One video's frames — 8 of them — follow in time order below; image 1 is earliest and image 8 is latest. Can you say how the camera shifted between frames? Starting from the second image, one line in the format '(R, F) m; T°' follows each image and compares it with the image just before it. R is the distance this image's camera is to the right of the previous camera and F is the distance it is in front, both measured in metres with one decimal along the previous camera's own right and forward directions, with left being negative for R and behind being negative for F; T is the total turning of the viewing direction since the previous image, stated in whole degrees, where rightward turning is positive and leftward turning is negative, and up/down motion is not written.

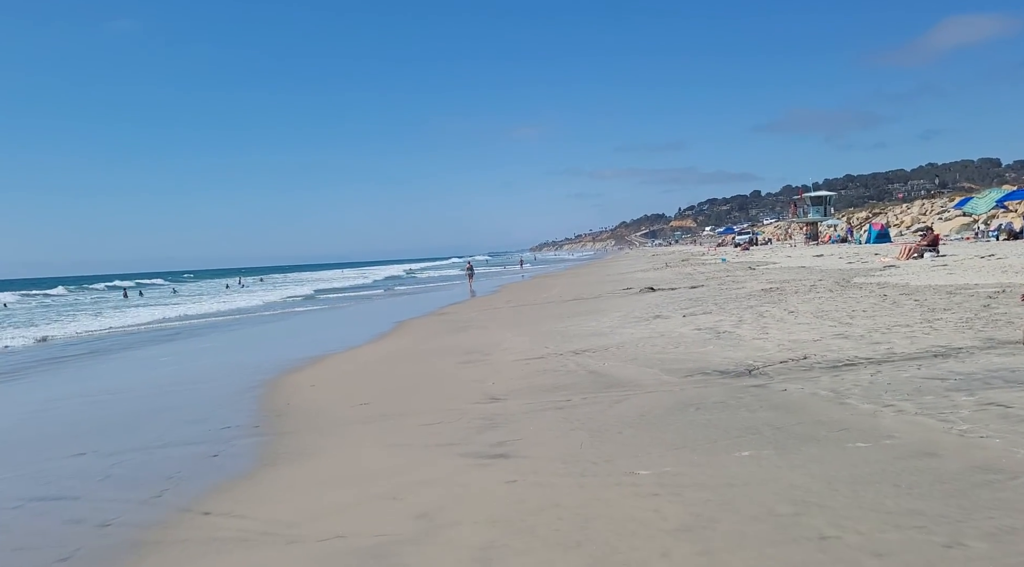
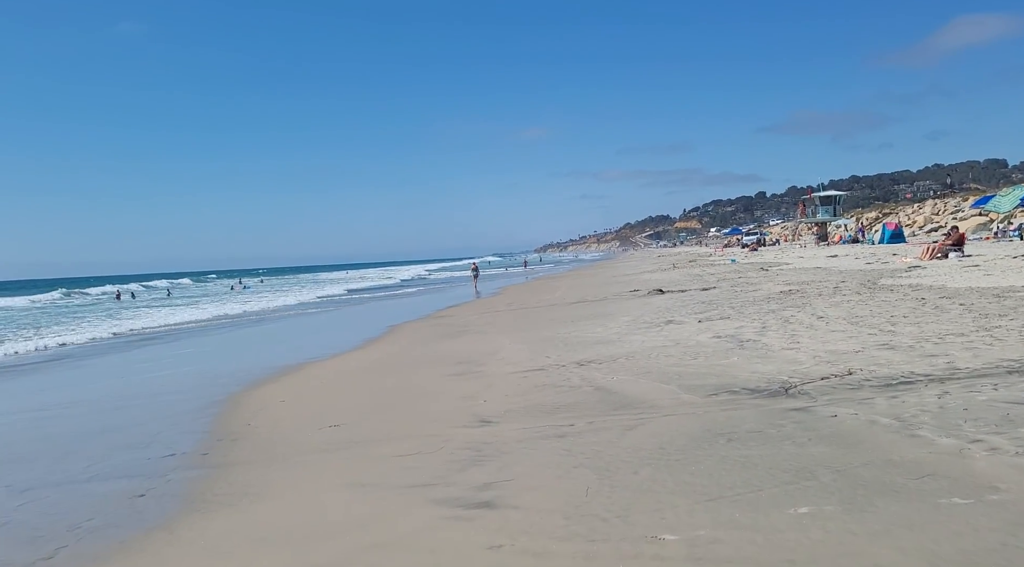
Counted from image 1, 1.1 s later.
(+0.1, +1.1) m; 0°
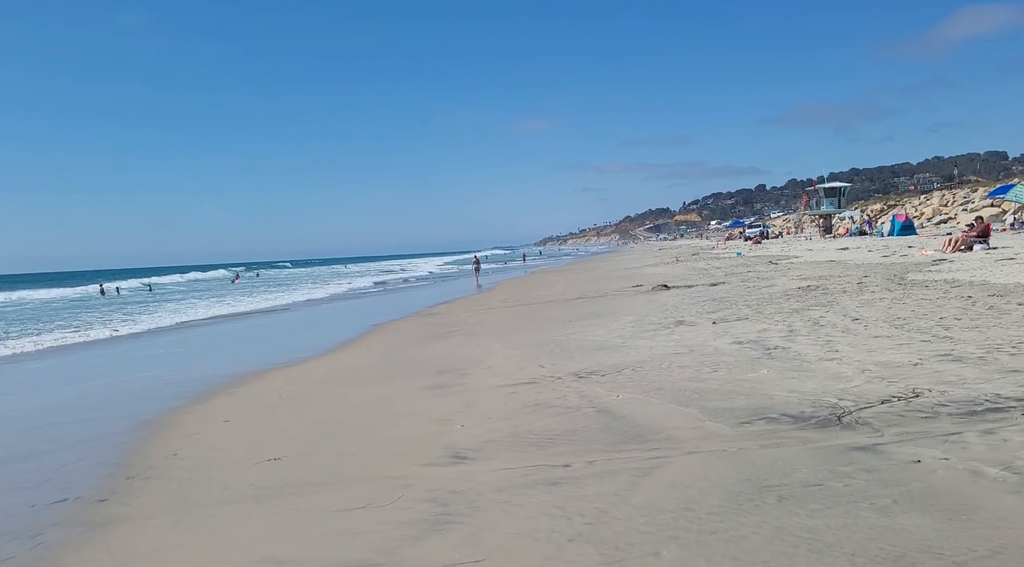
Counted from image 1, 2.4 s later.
(+0.1, +1.3) m; 0°
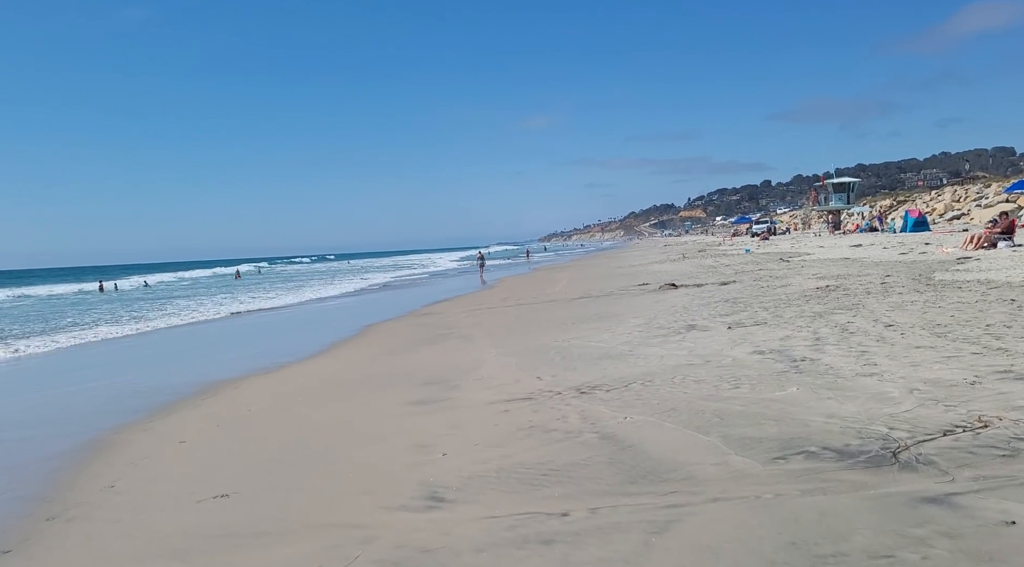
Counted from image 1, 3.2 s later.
(+0.1, +0.8) m; 0°
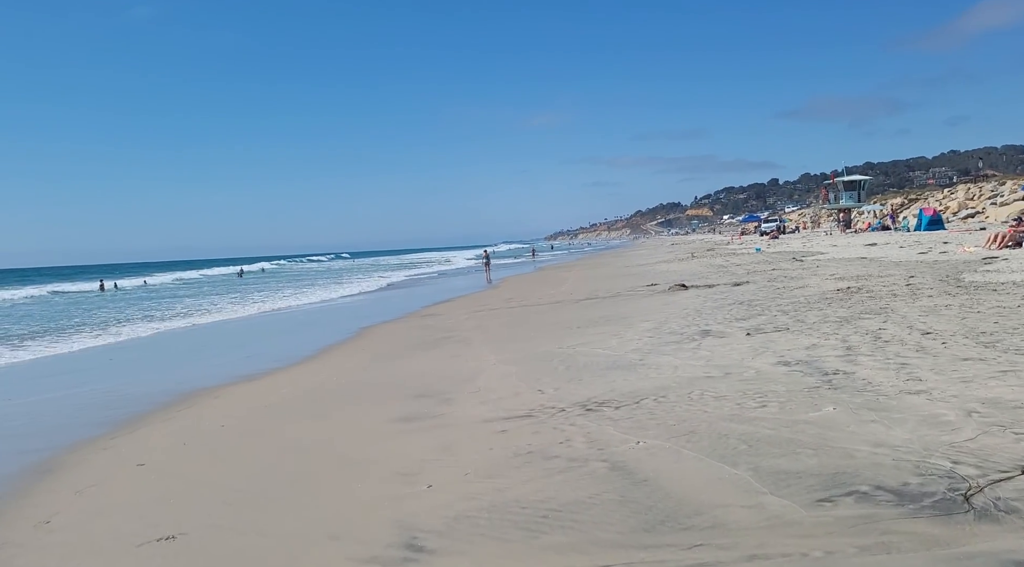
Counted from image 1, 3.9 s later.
(+0.1, +0.7) m; -1°
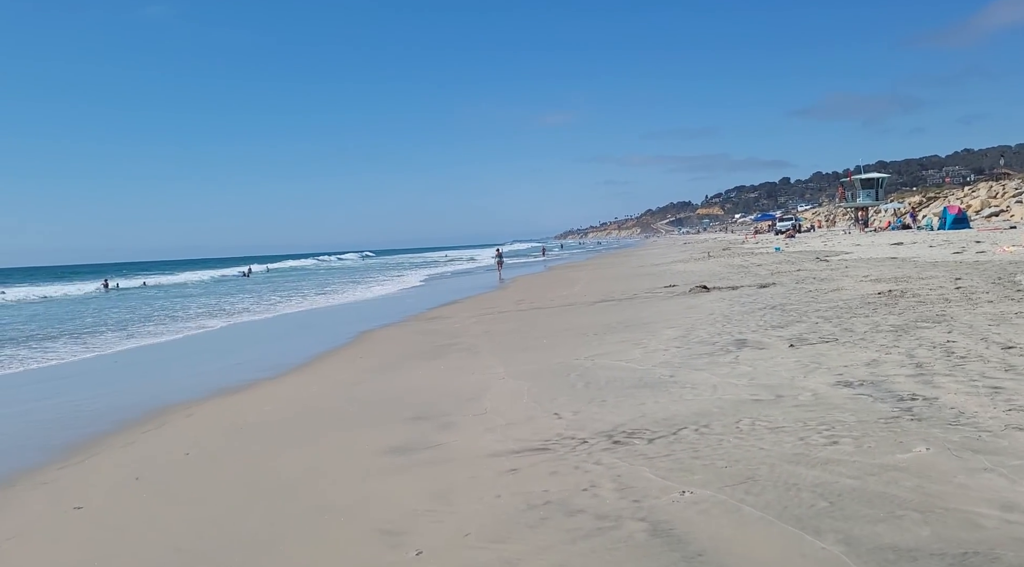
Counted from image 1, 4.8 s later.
(0.0, +1.0) m; -1°
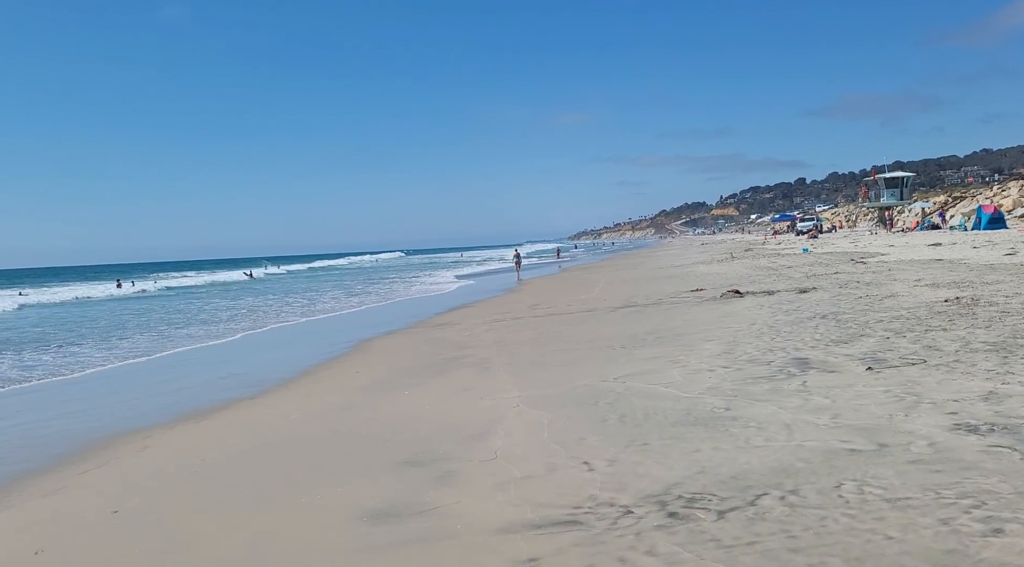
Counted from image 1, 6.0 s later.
(0.0, +1.3) m; -1°
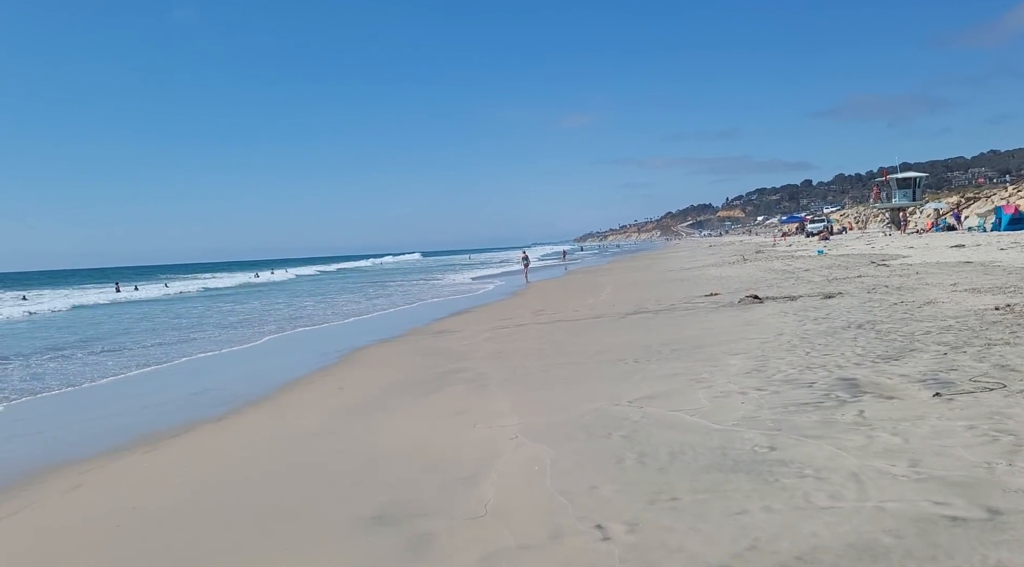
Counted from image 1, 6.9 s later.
(+0.1, +1.0) m; 0°
